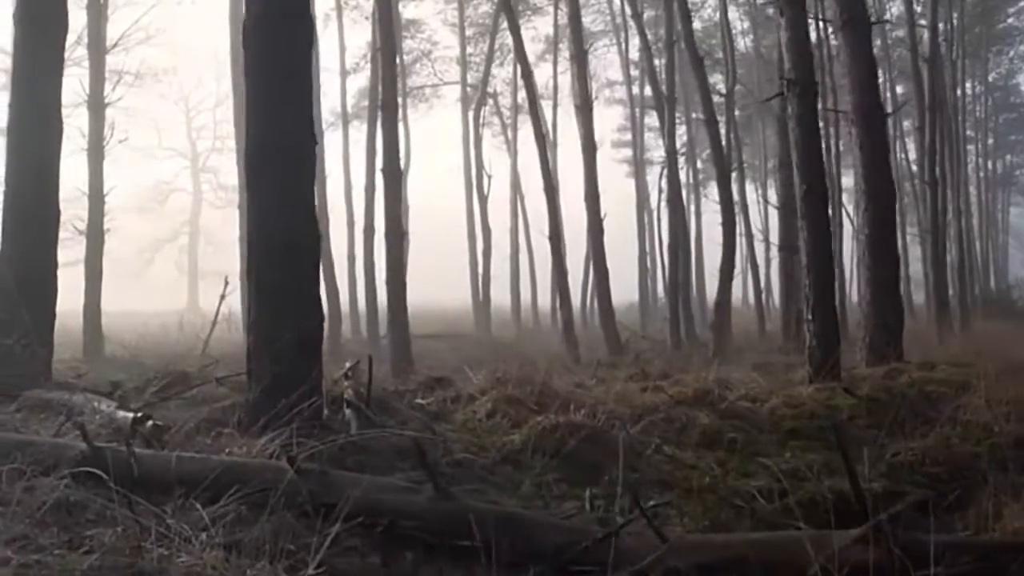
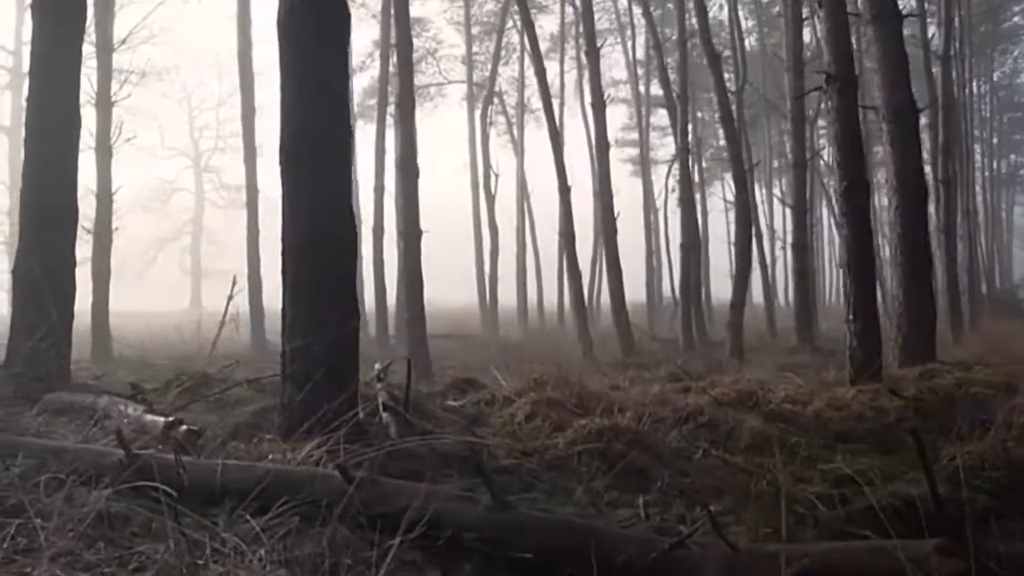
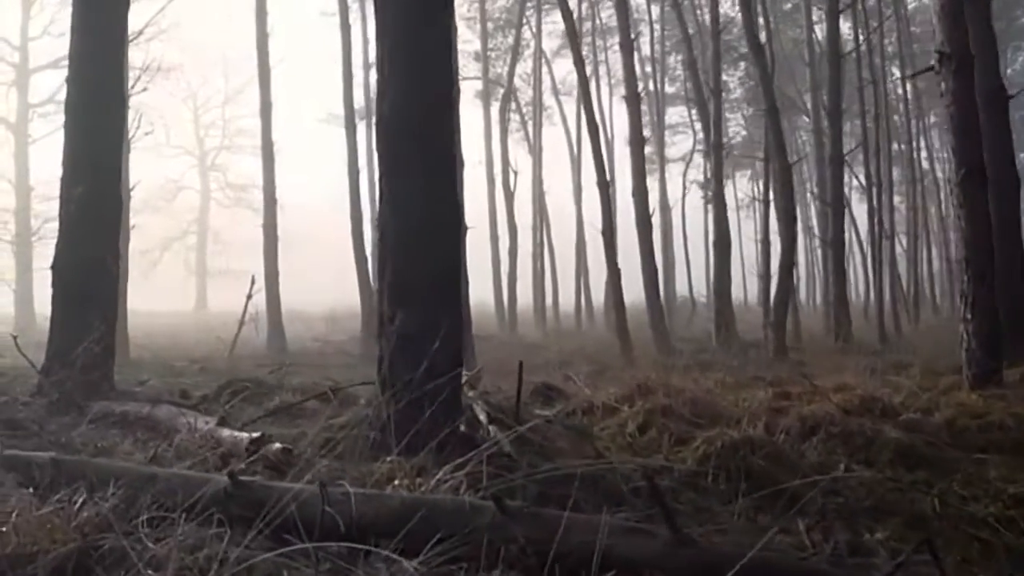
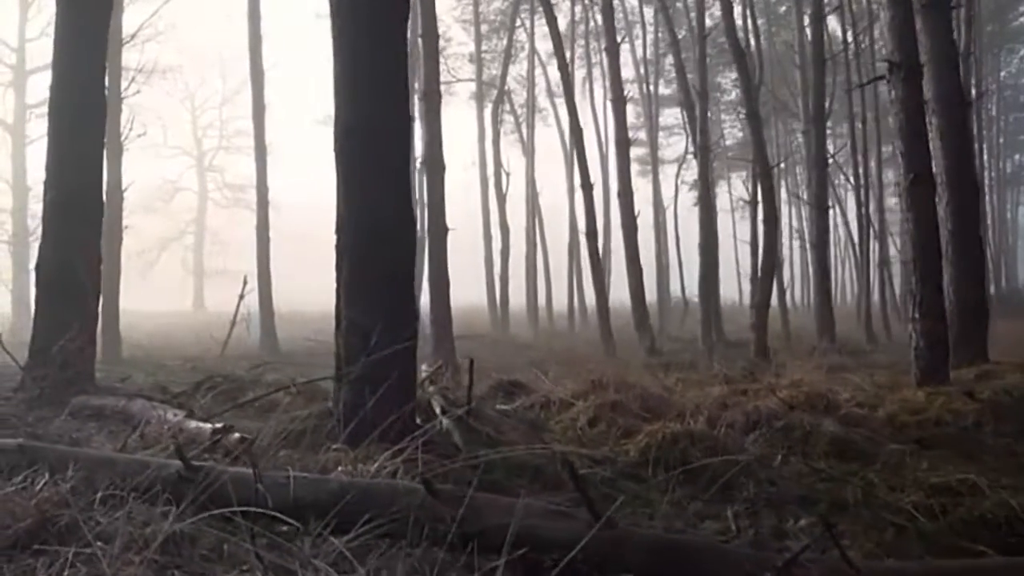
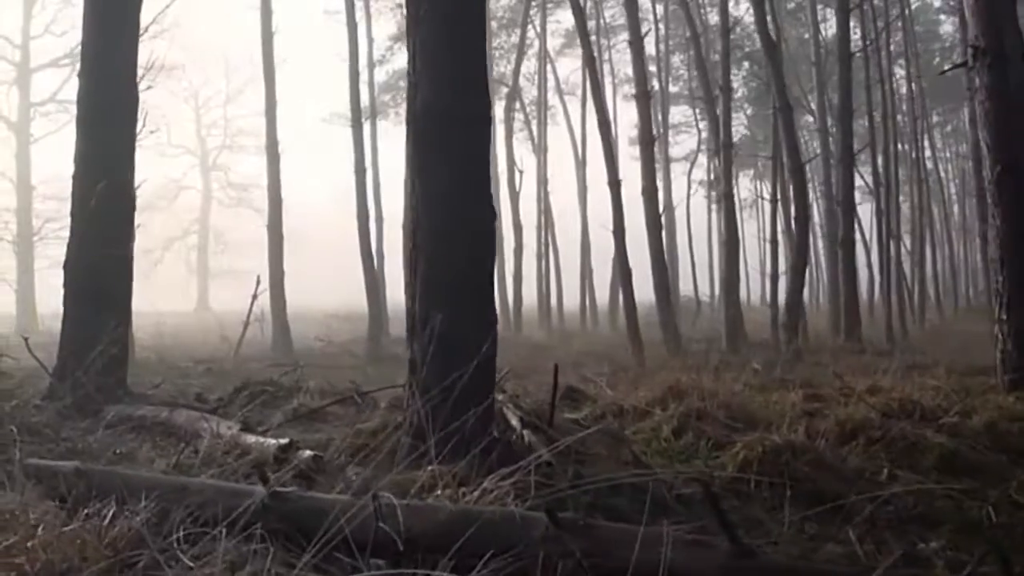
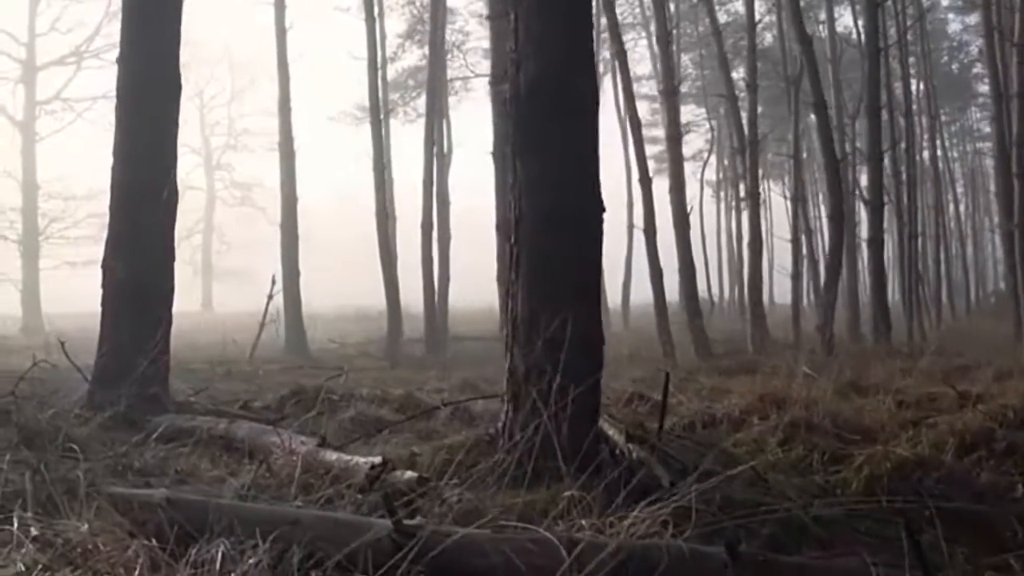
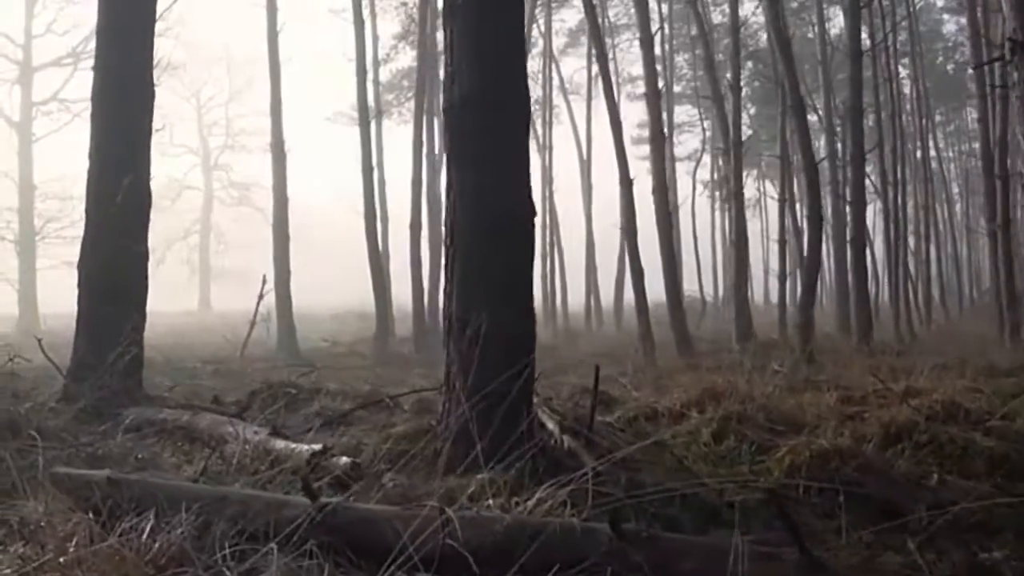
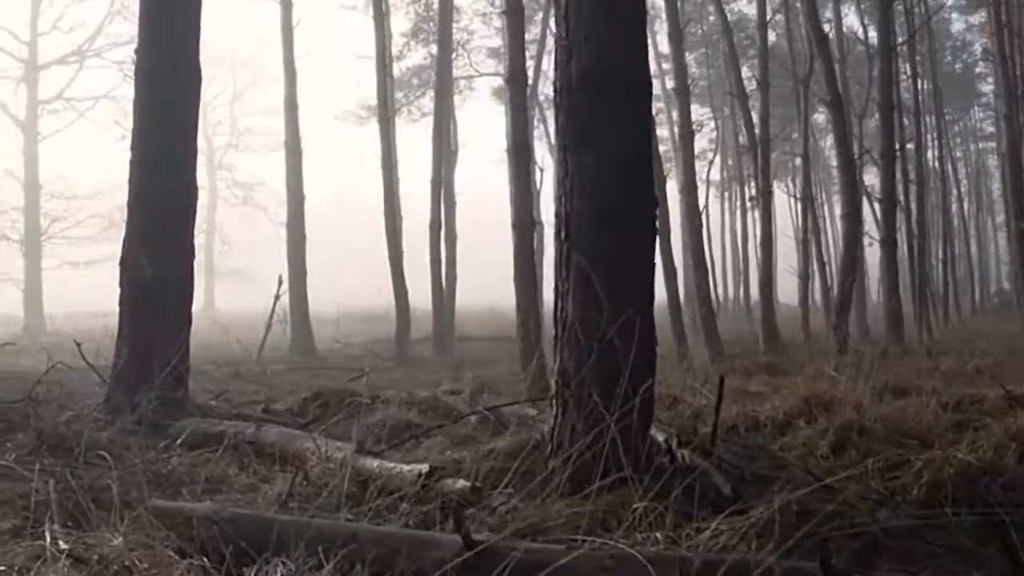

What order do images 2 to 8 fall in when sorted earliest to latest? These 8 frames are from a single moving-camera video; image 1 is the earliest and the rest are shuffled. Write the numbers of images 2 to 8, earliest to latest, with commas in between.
2, 4, 3, 5, 7, 6, 8
